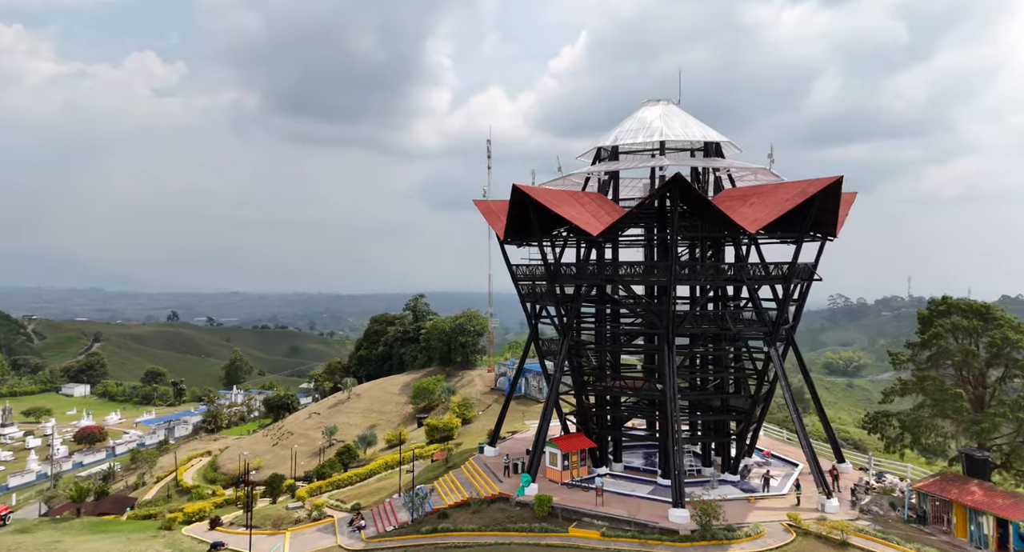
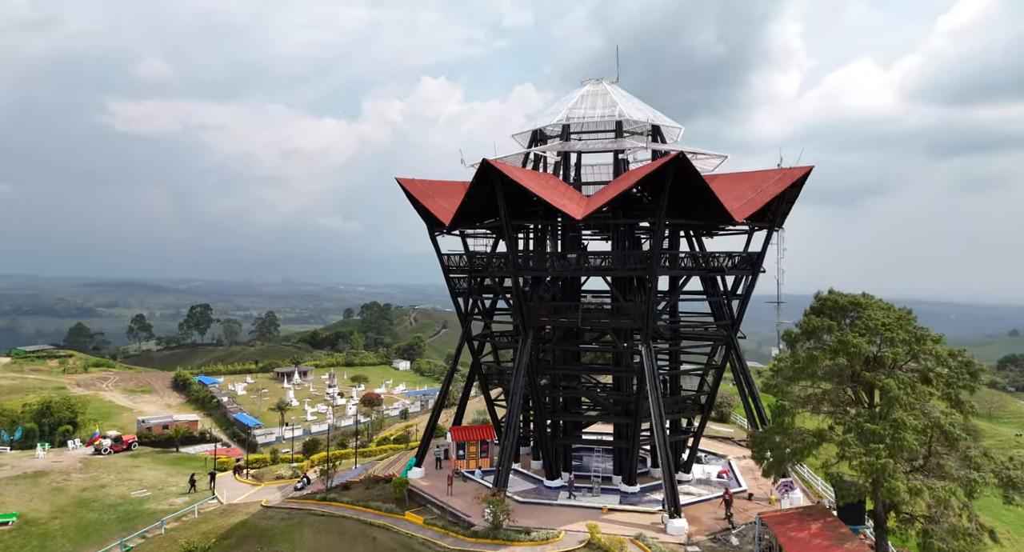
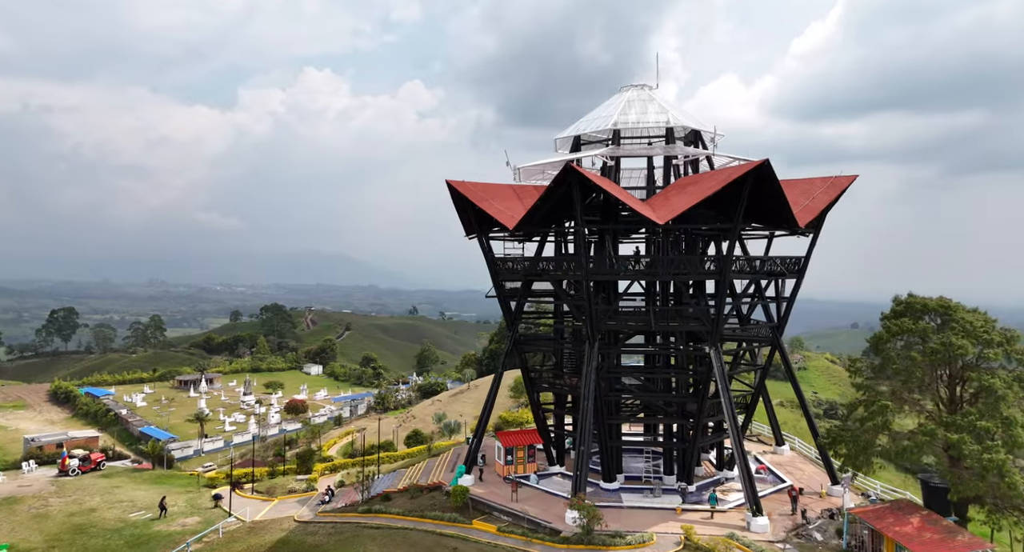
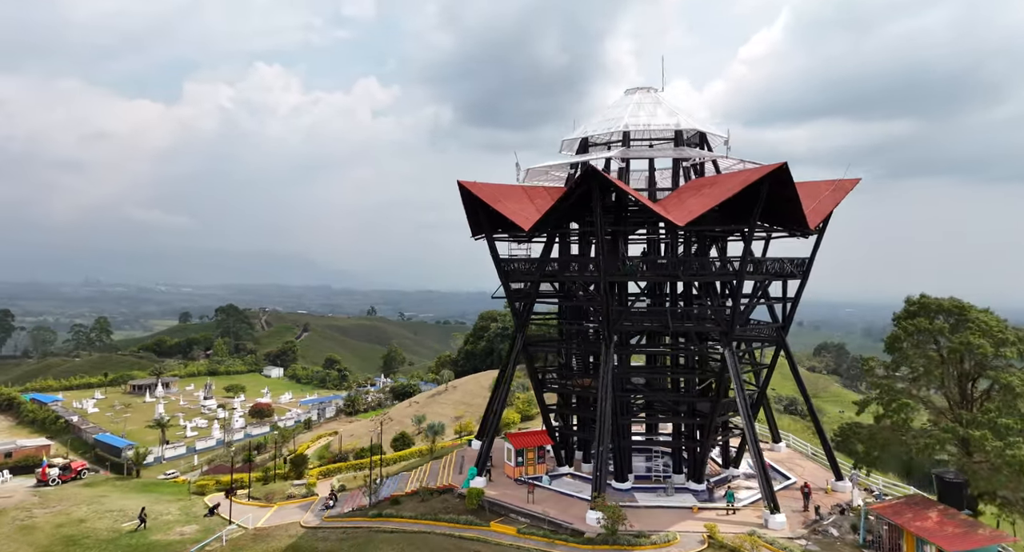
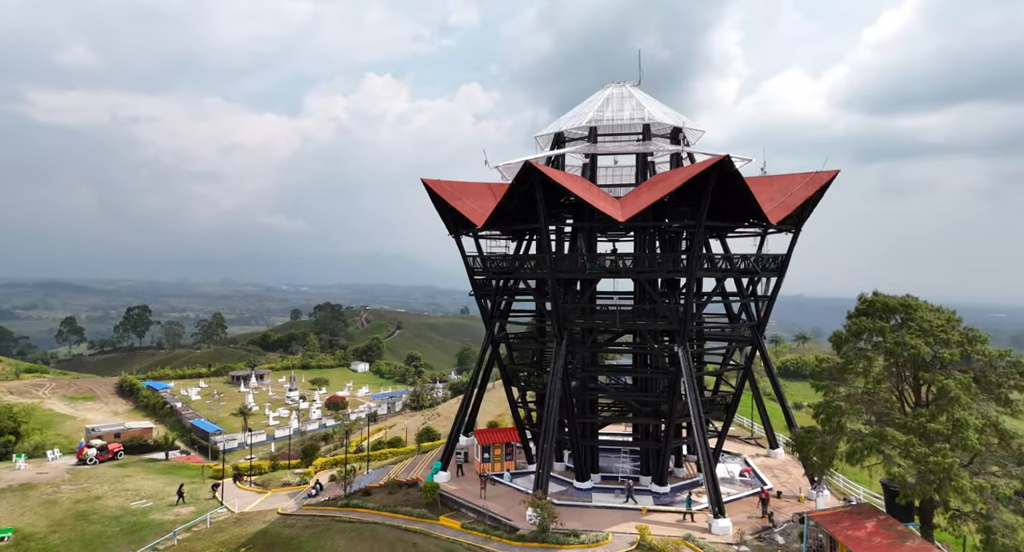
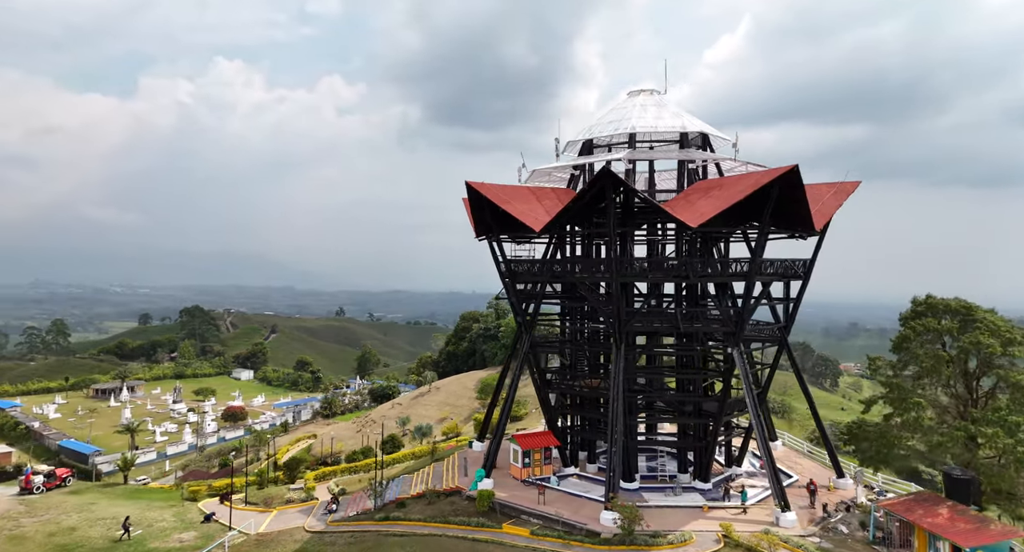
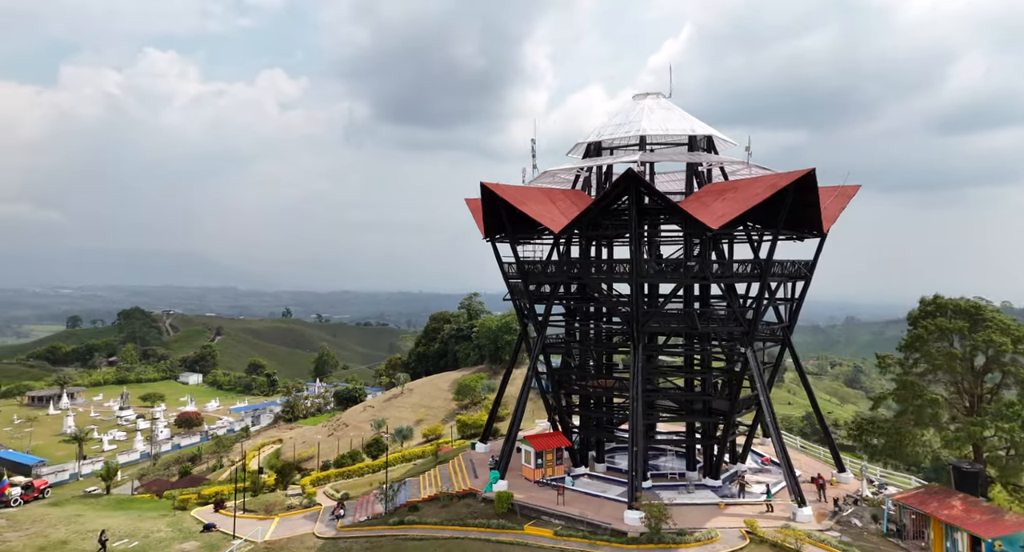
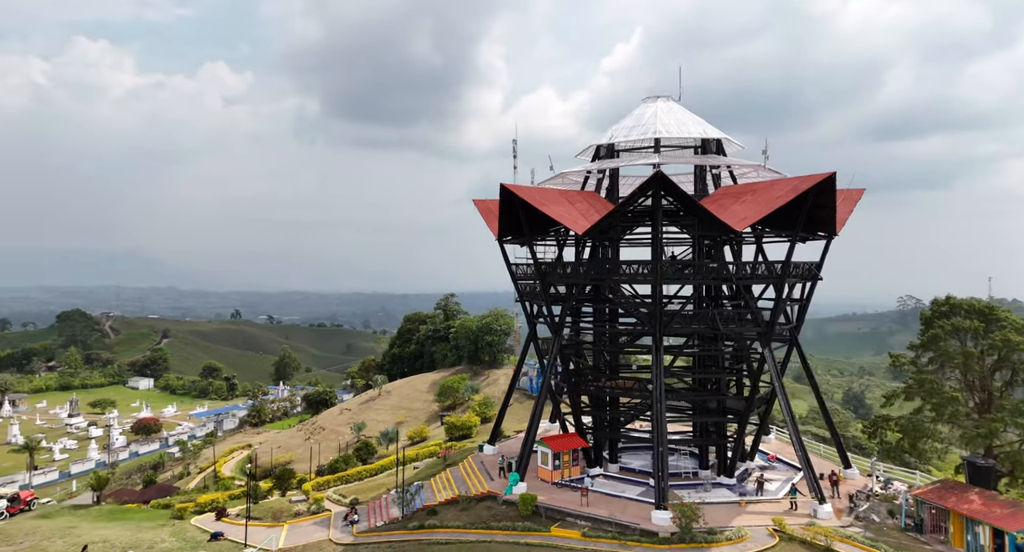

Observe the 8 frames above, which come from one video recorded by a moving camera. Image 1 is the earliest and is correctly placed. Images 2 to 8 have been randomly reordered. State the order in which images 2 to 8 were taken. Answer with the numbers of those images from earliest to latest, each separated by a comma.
8, 7, 6, 4, 3, 5, 2
